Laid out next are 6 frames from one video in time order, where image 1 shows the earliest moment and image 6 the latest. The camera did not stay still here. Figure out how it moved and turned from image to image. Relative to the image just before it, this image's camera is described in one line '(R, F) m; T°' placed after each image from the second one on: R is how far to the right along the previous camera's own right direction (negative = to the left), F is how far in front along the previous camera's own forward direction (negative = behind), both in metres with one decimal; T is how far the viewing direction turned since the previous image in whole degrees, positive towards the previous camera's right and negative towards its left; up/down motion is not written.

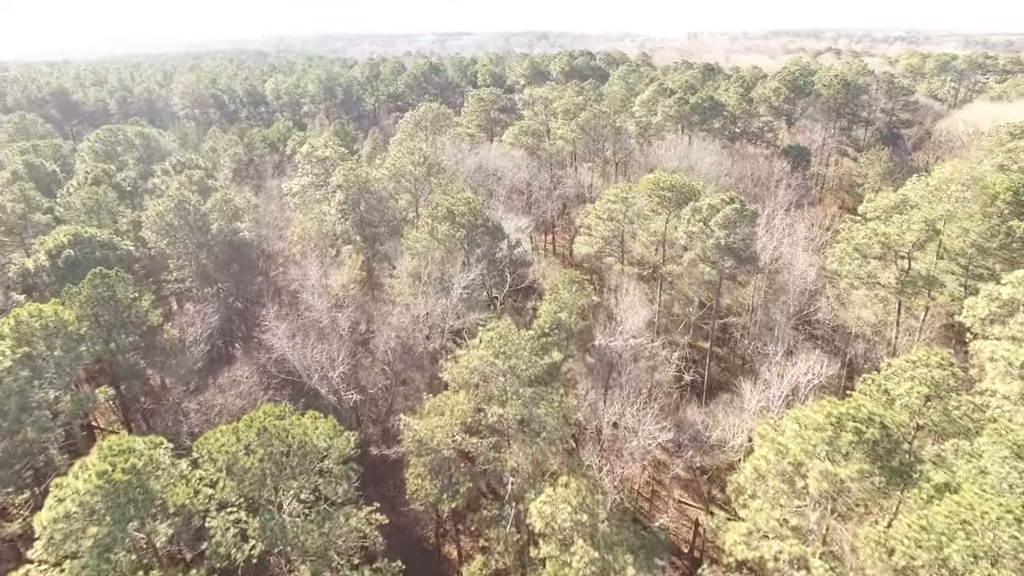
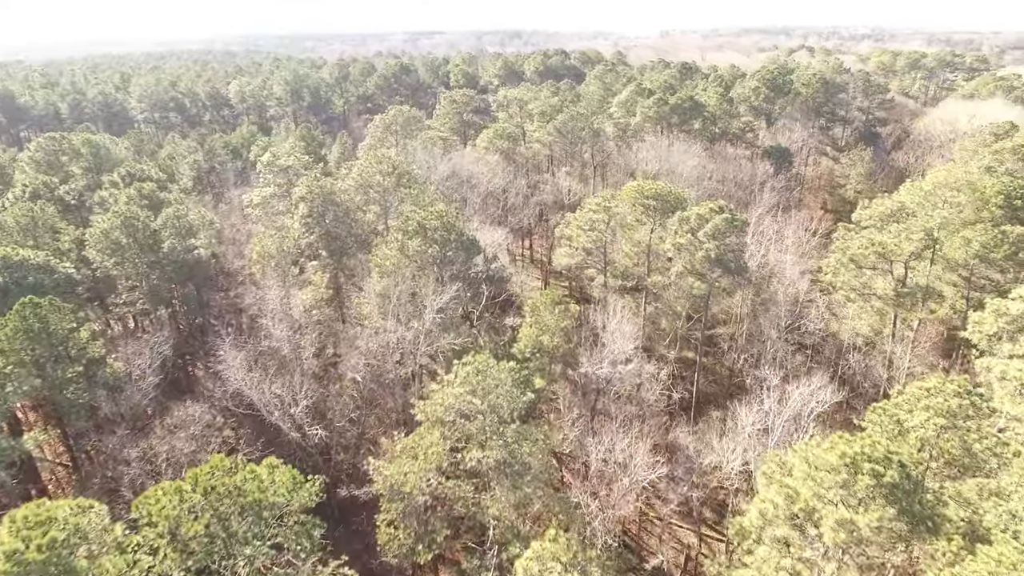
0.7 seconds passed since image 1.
(0.0, +1.9) m; +2°
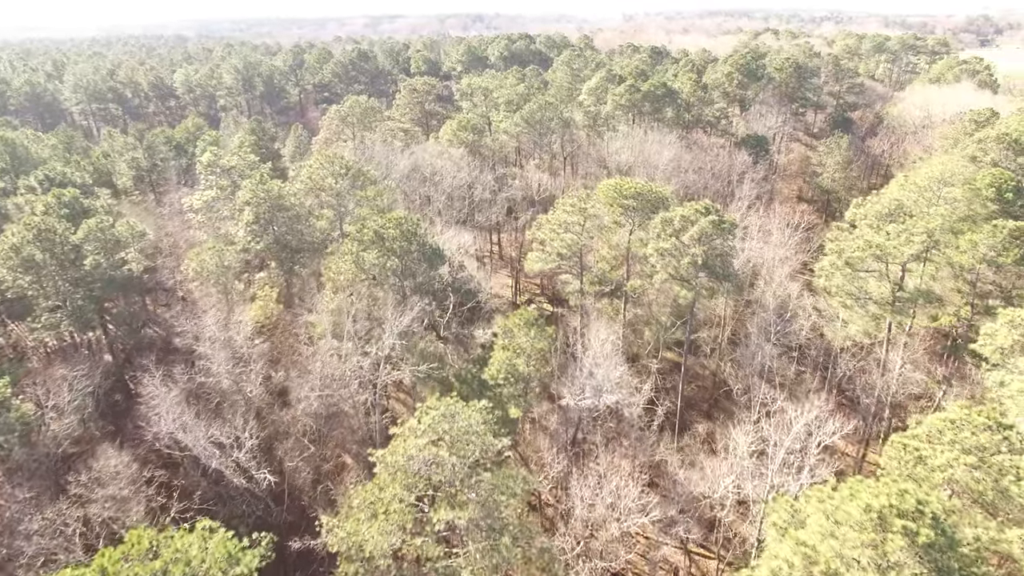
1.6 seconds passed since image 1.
(0.0, +2.6) m; +3°
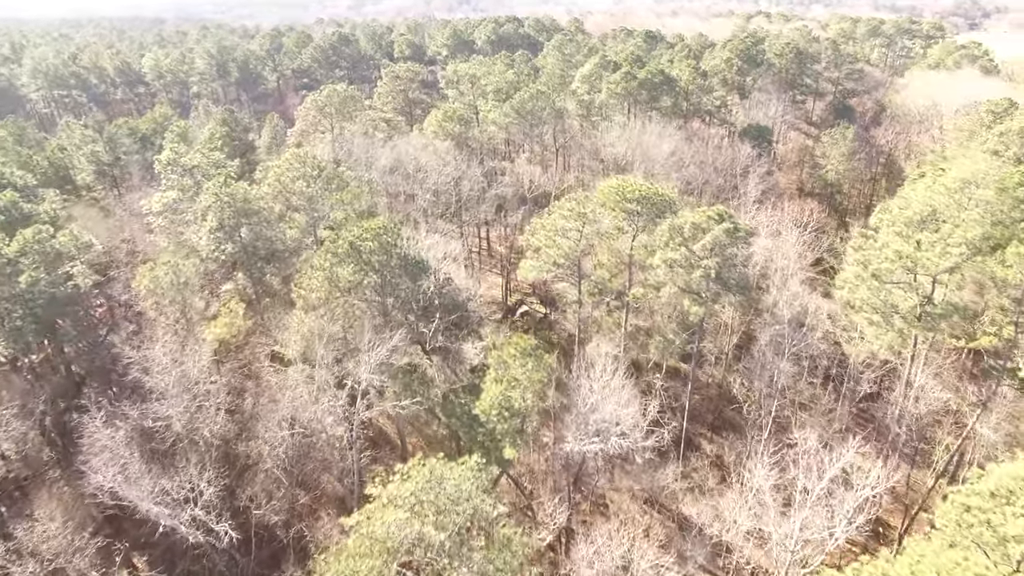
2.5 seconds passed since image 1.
(-0.2, +2.6) m; +1°
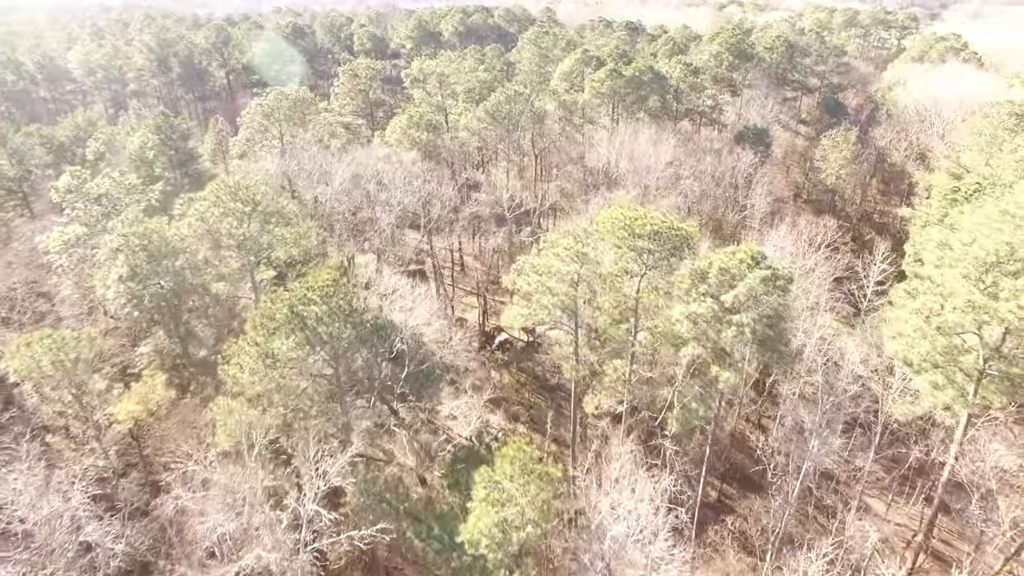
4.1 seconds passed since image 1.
(-0.5, +4.7) m; +3°
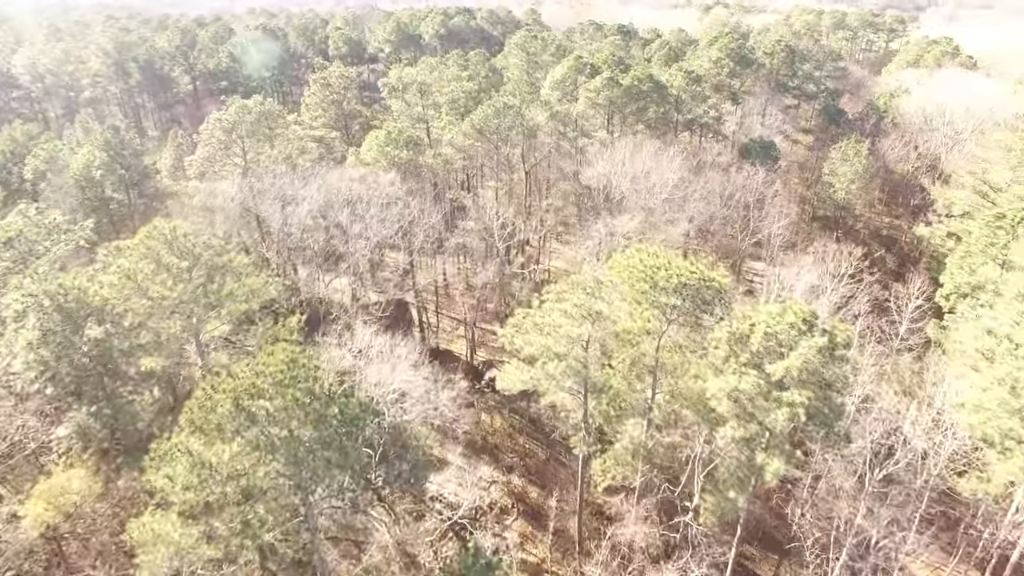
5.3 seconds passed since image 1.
(-0.4, +3.6) m; +2°
